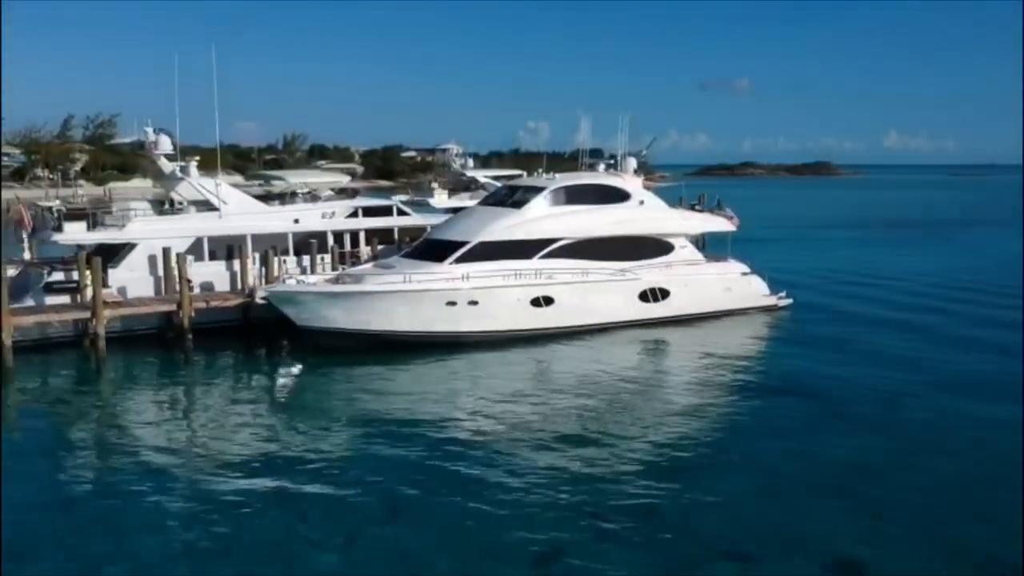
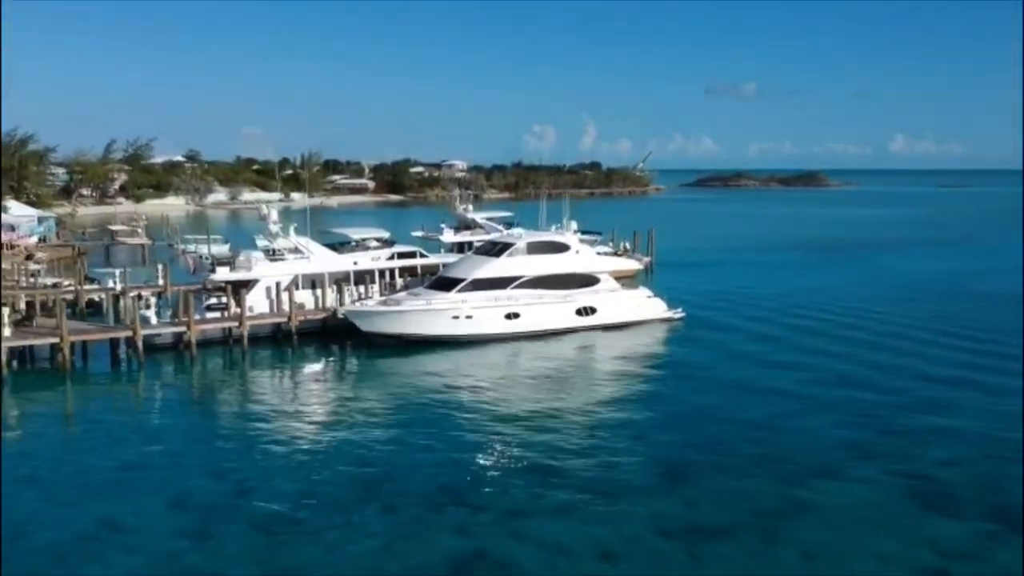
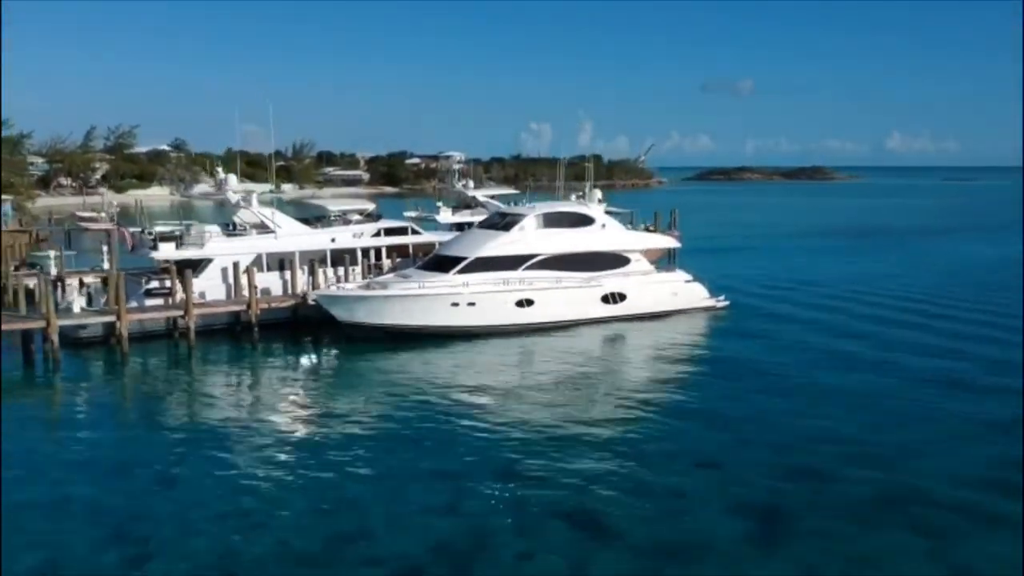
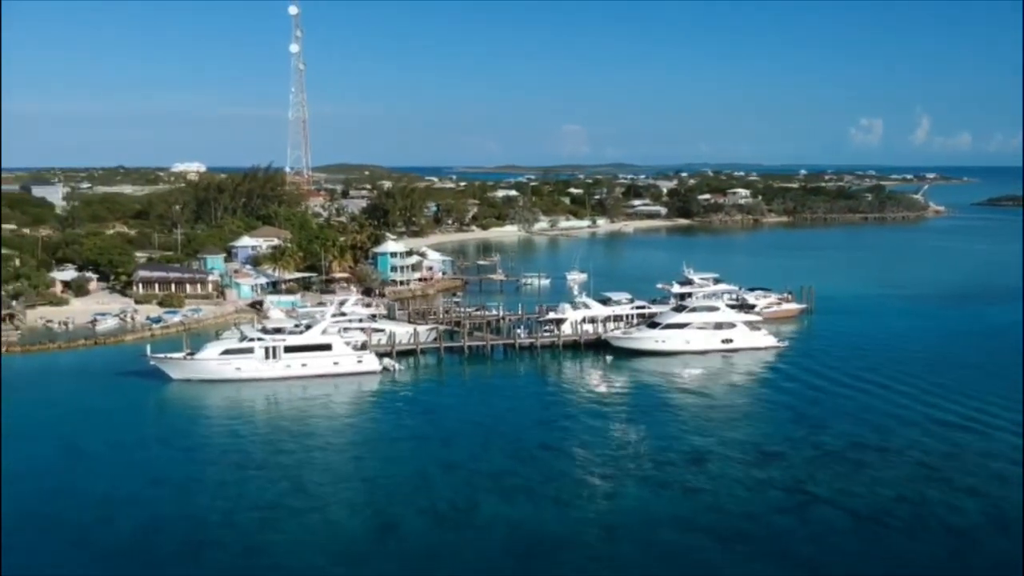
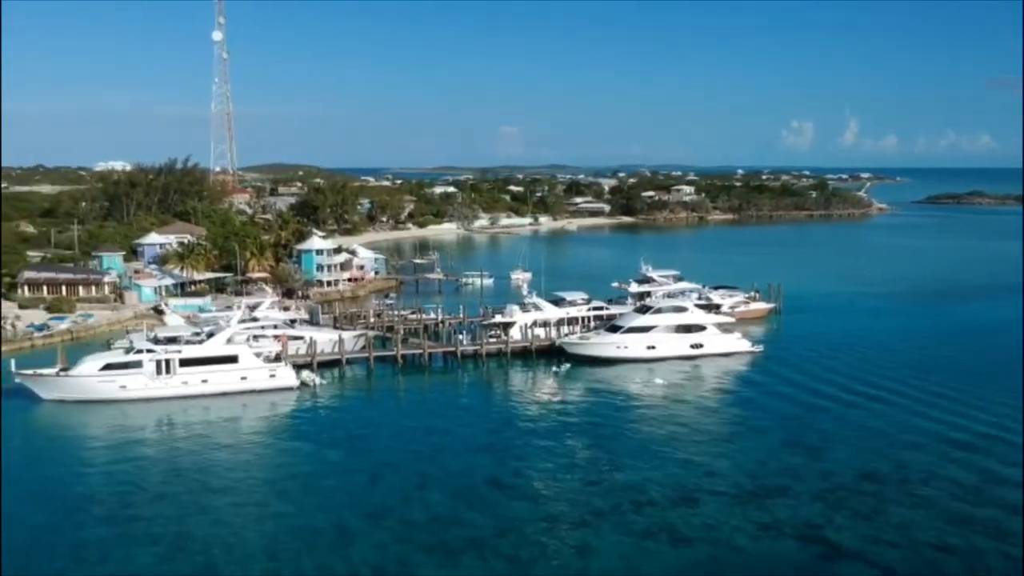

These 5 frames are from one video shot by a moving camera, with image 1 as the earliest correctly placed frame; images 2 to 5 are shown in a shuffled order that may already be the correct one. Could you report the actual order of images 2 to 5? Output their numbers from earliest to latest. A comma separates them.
3, 2, 5, 4
